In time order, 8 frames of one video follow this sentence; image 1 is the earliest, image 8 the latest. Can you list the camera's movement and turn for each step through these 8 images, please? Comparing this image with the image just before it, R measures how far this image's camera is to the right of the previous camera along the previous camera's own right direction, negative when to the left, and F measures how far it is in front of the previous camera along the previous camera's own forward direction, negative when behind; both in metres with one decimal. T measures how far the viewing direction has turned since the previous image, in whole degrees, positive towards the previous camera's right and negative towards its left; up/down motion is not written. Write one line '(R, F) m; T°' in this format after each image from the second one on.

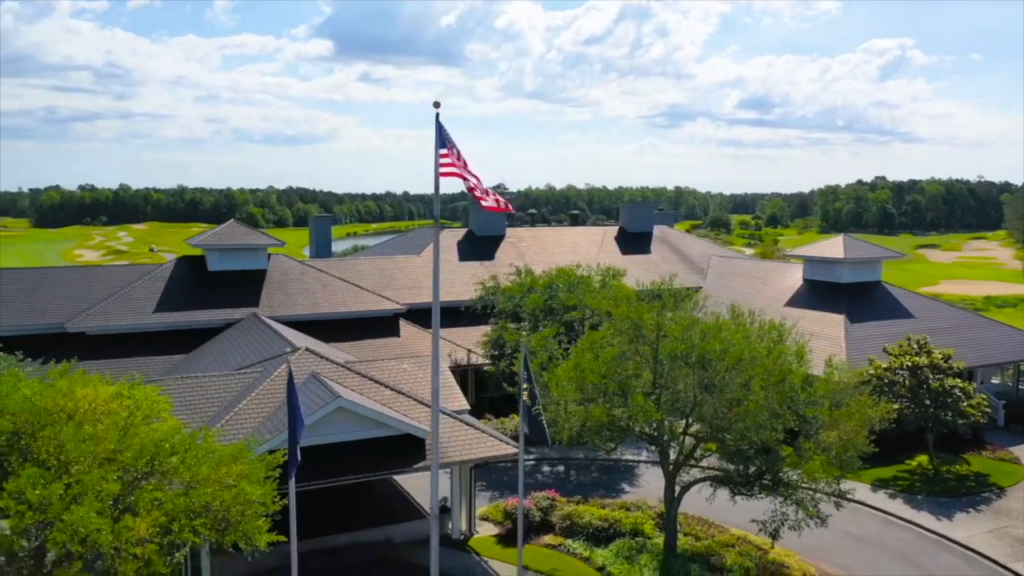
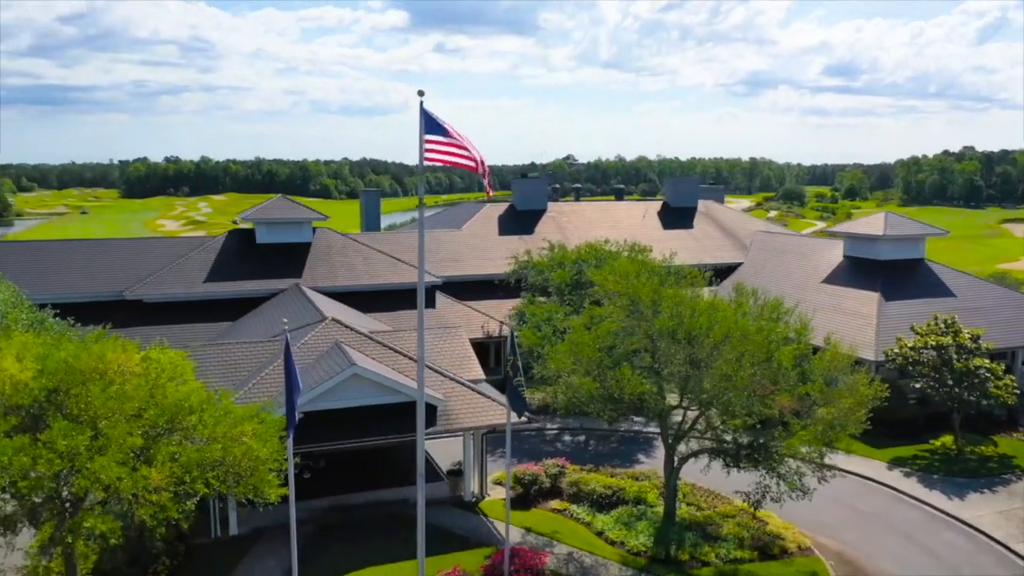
(+1.7, -0.8) m; -5°
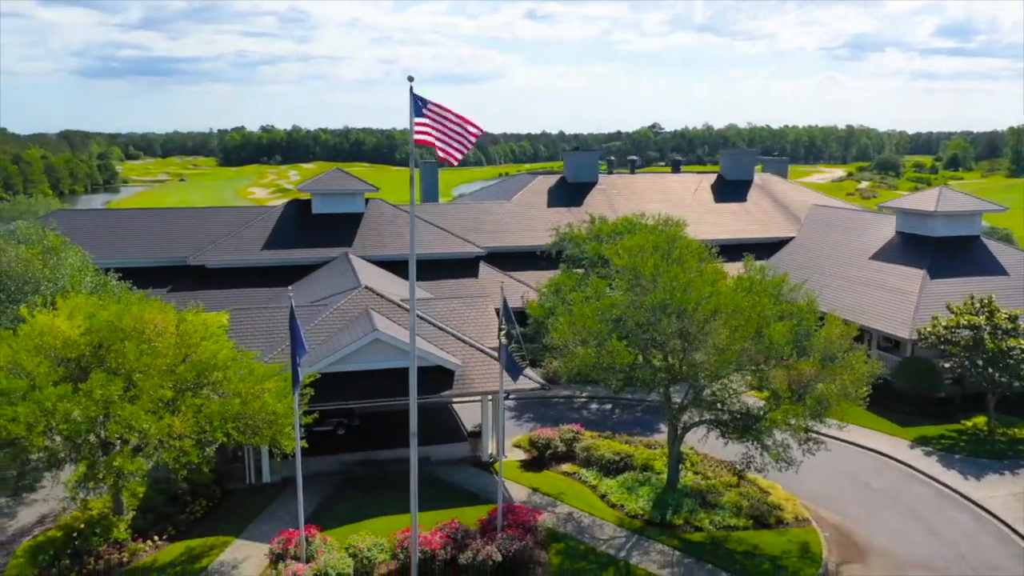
(+2.1, -0.9) m; -6°
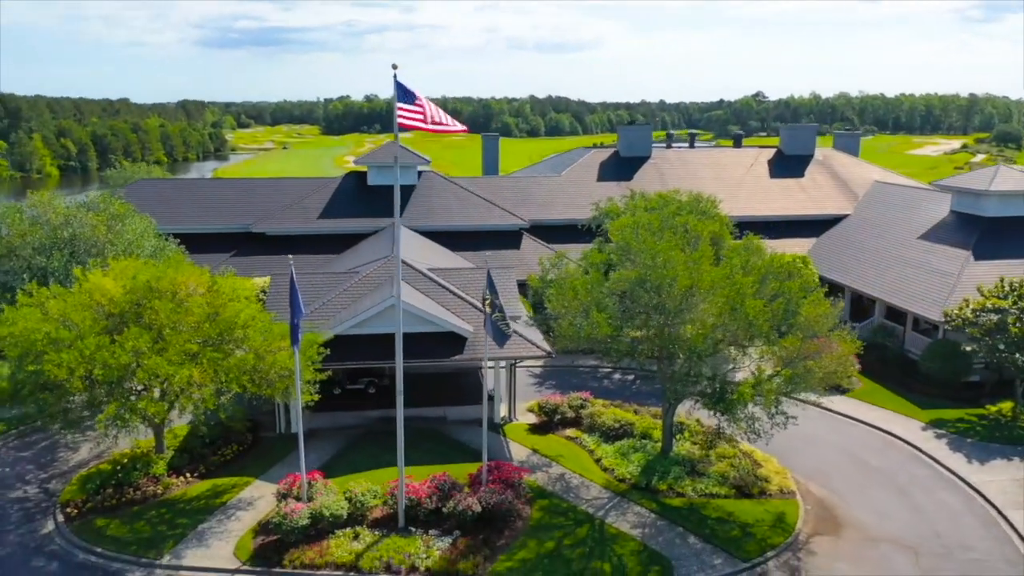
(+2.7, -1.2) m; -7°
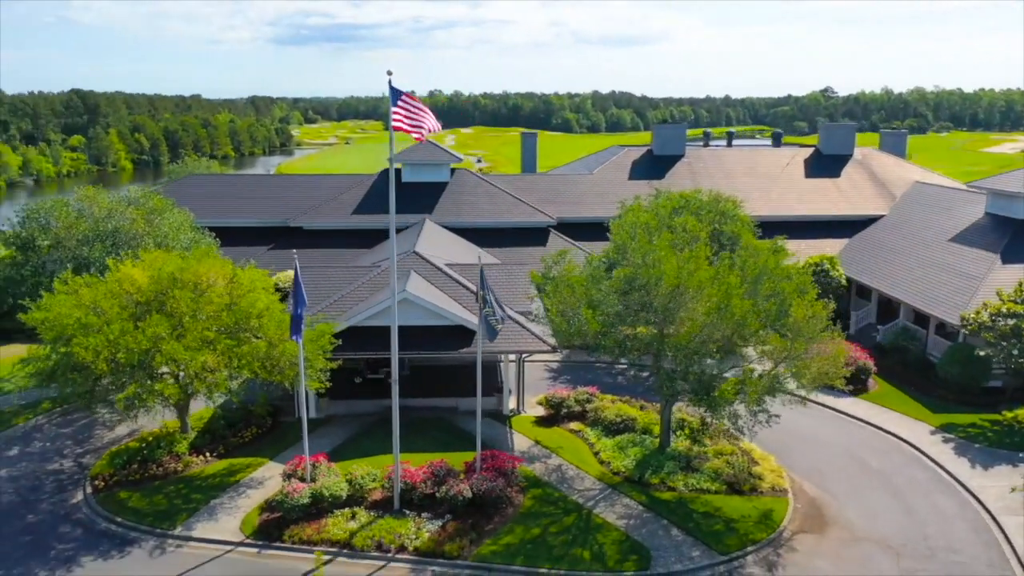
(+1.7, -0.8) m; -4°
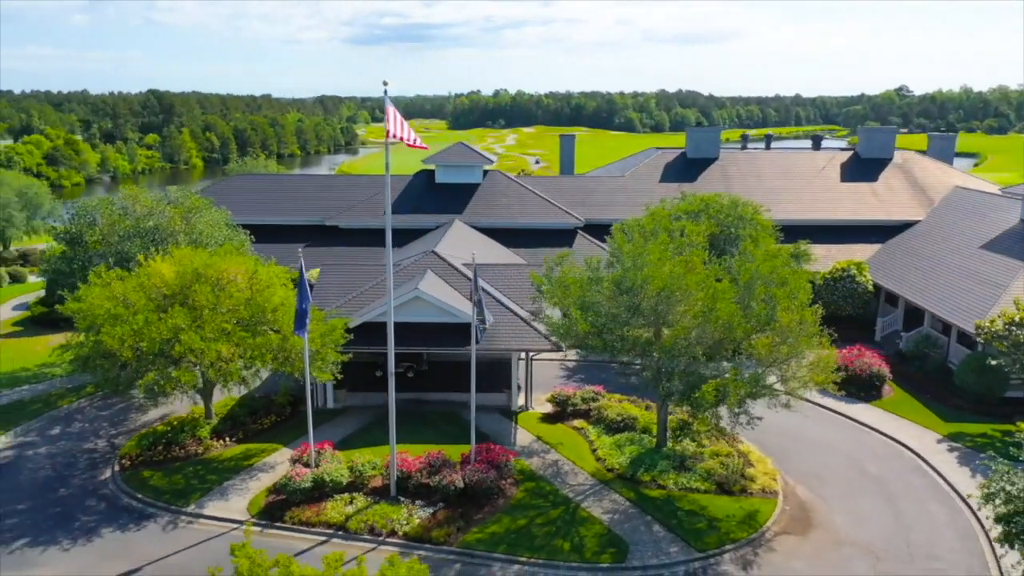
(+1.9, -0.8) m; -4°
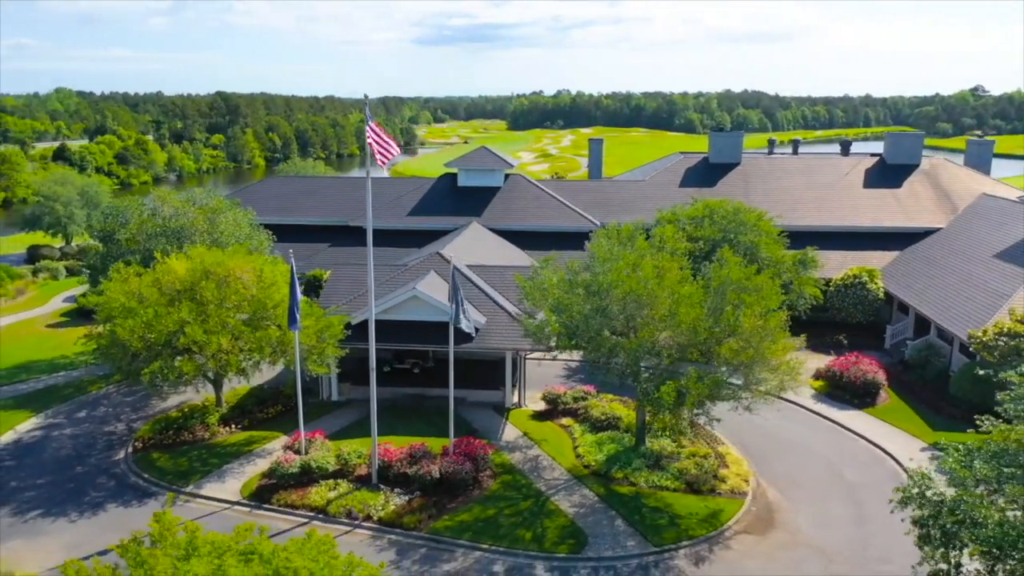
(+2.4, -1.0) m; -4°
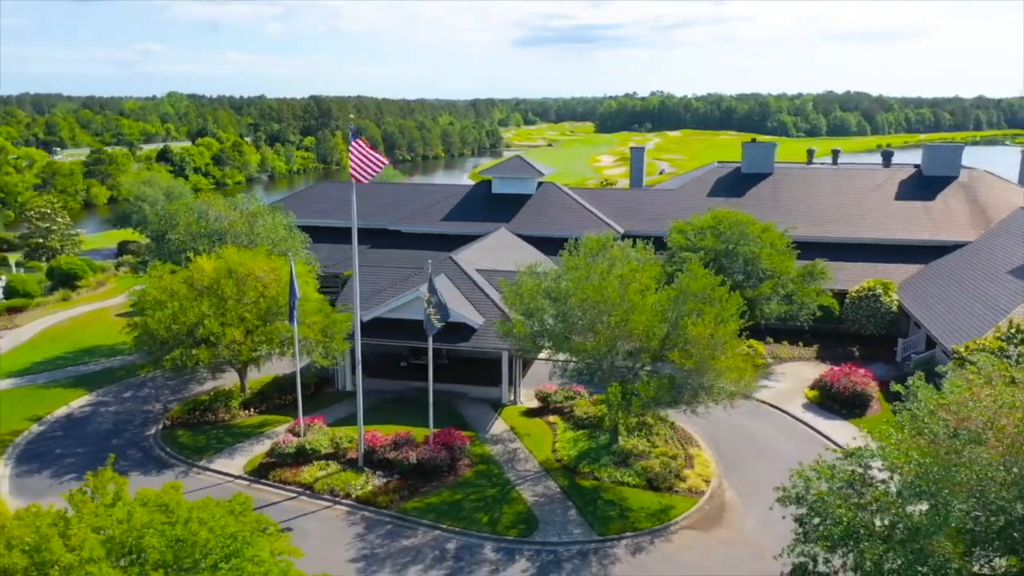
(+3.5, -1.7) m; -6°
